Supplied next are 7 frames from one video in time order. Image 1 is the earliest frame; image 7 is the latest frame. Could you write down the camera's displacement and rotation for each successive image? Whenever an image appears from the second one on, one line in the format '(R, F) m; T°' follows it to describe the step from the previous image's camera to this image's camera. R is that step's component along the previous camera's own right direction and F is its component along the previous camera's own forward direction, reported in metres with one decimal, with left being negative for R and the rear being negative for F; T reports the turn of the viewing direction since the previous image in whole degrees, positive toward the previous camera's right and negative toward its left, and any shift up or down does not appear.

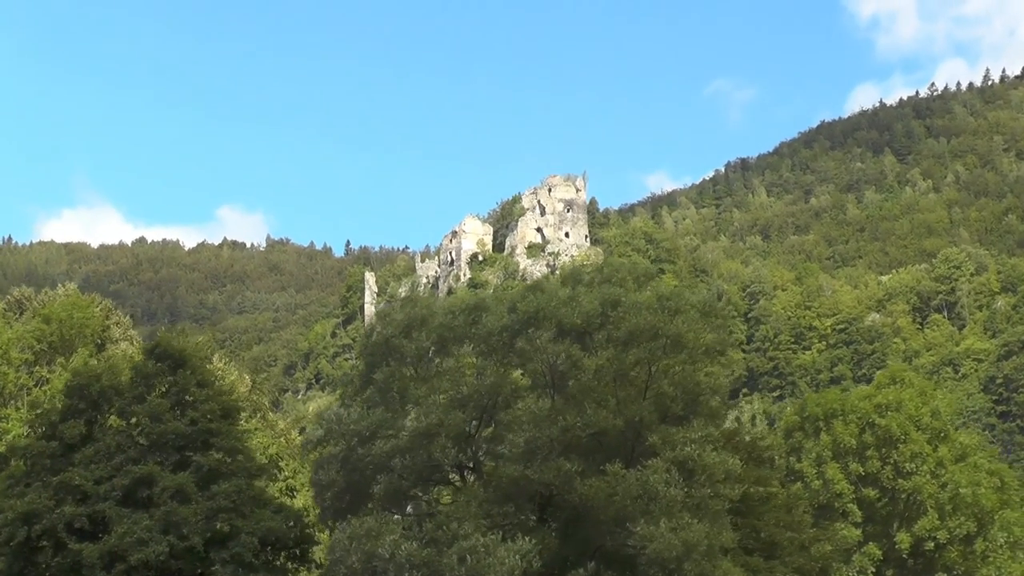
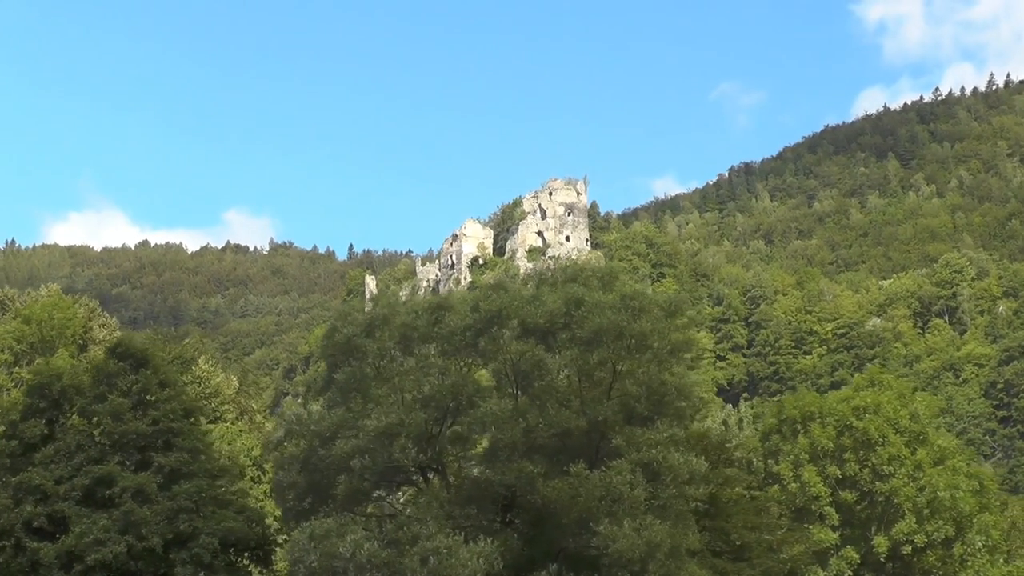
(+0.7, +0.1) m; 0°
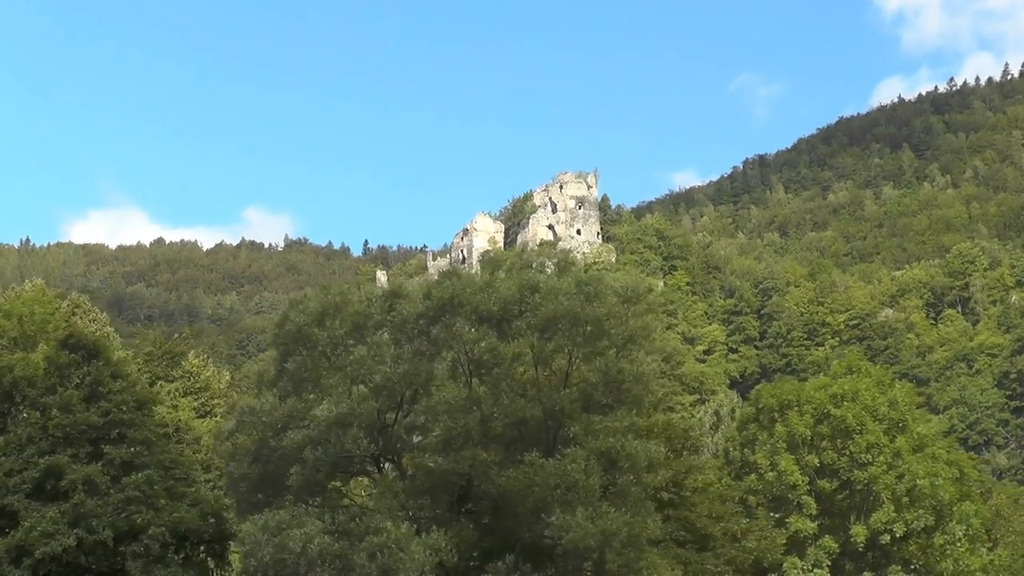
(+1.0, +0.3) m; 0°
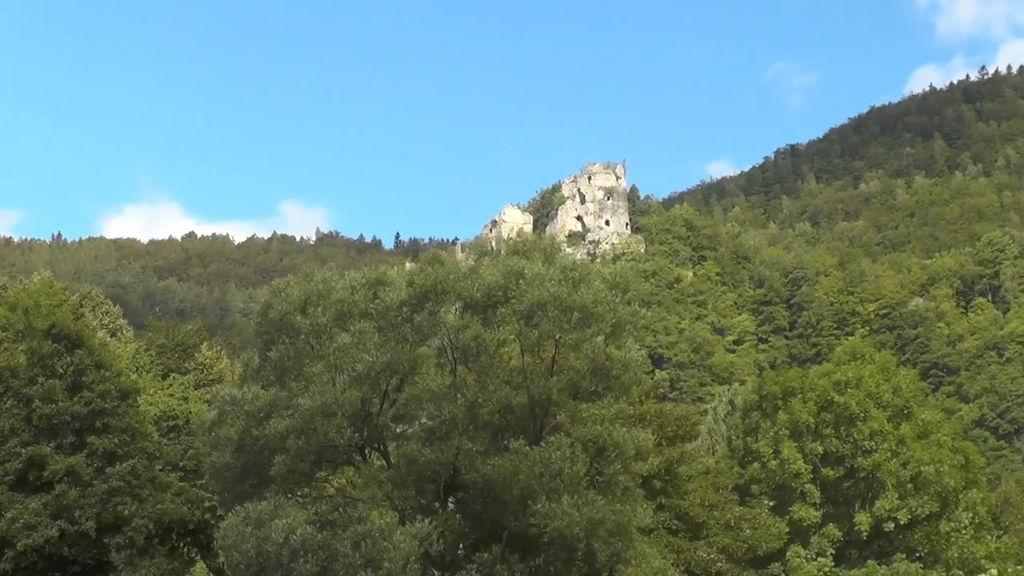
(+0.7, +0.3) m; -1°
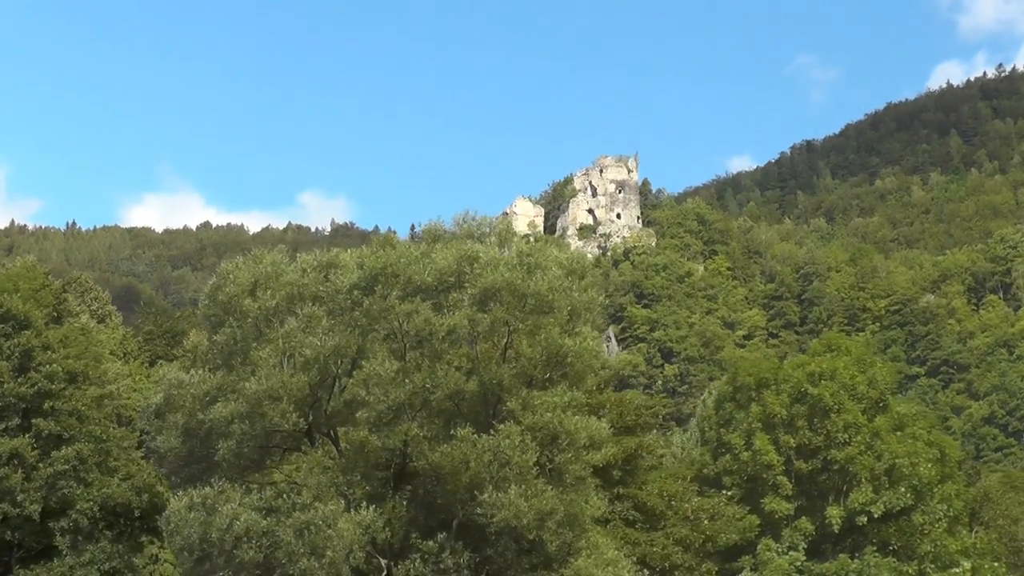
(+1.0, +0.4) m; 0°
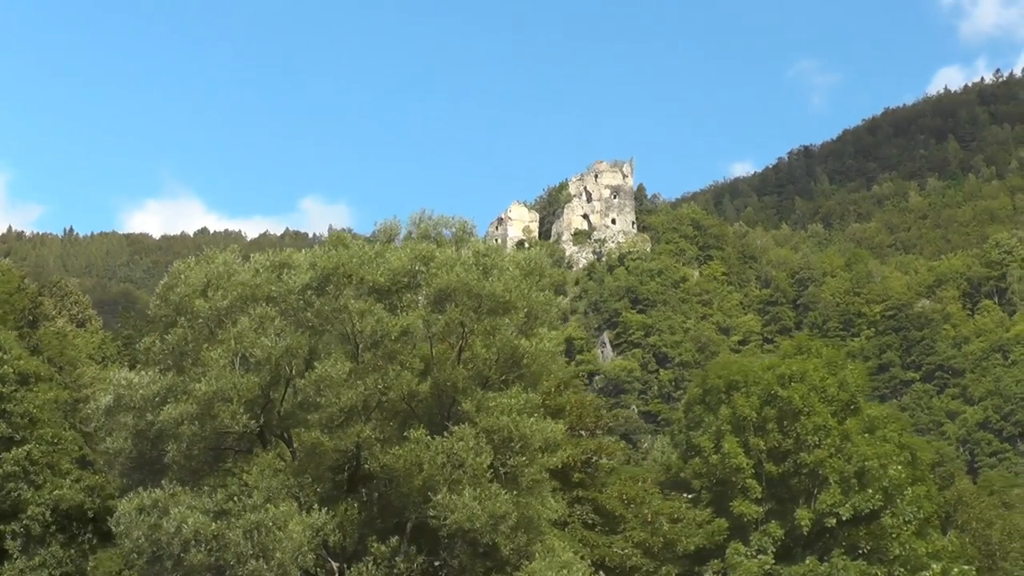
(+0.7, +0.1) m; 0°
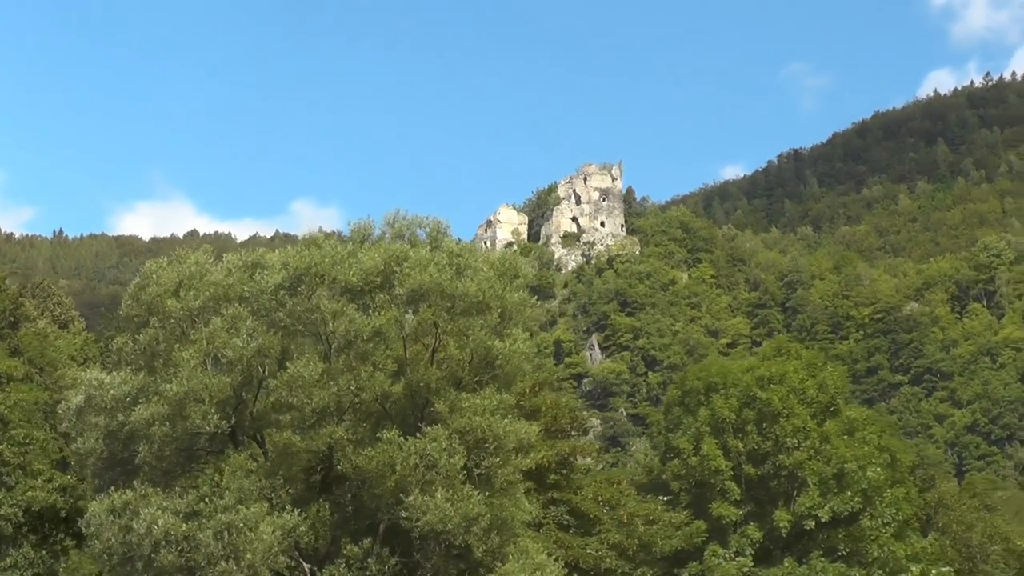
(+0.3, 0.0) m; +1°
